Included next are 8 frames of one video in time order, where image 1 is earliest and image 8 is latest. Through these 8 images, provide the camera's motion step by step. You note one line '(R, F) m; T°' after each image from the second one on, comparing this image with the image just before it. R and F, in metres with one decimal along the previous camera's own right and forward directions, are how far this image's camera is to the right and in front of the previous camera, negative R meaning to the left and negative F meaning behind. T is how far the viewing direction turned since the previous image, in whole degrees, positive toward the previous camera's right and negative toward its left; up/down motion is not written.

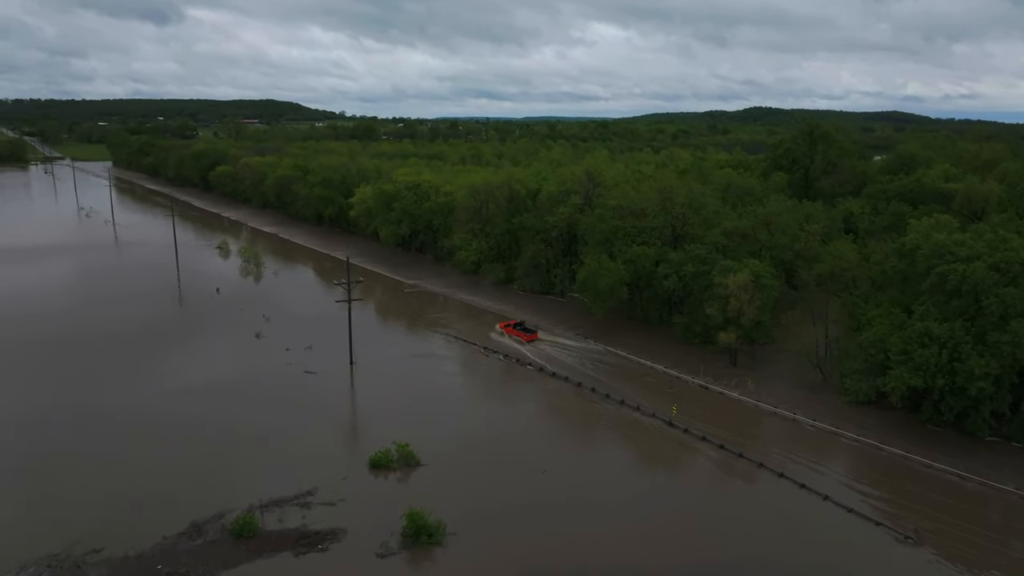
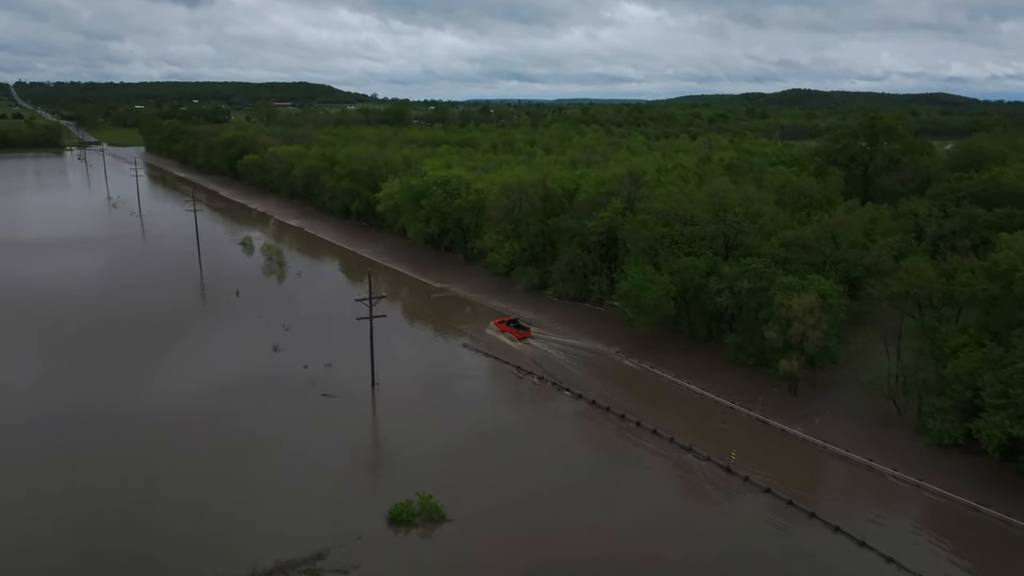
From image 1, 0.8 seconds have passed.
(-0.3, +2.6) m; -2°
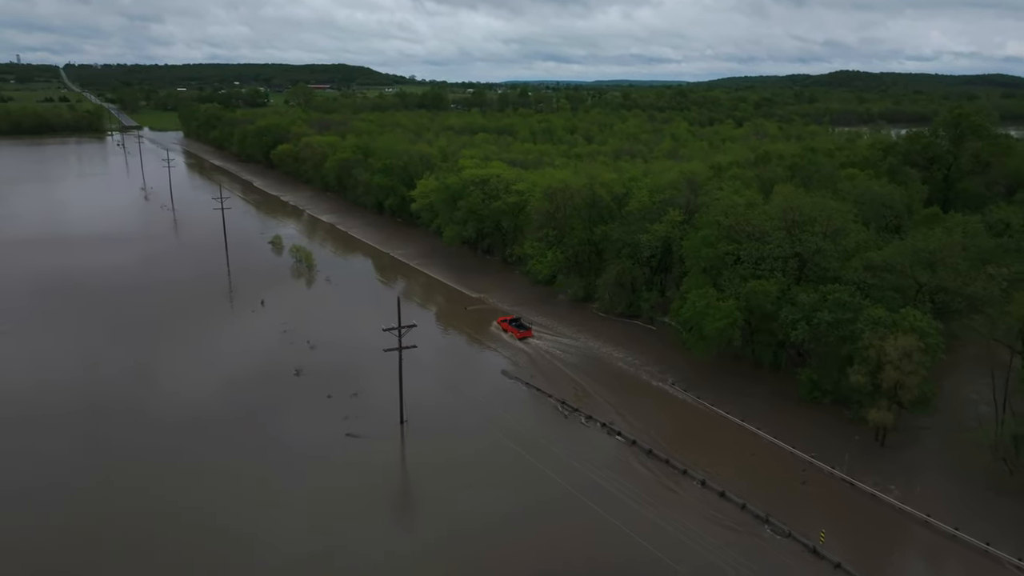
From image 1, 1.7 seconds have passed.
(-0.4, +3.0) m; -3°
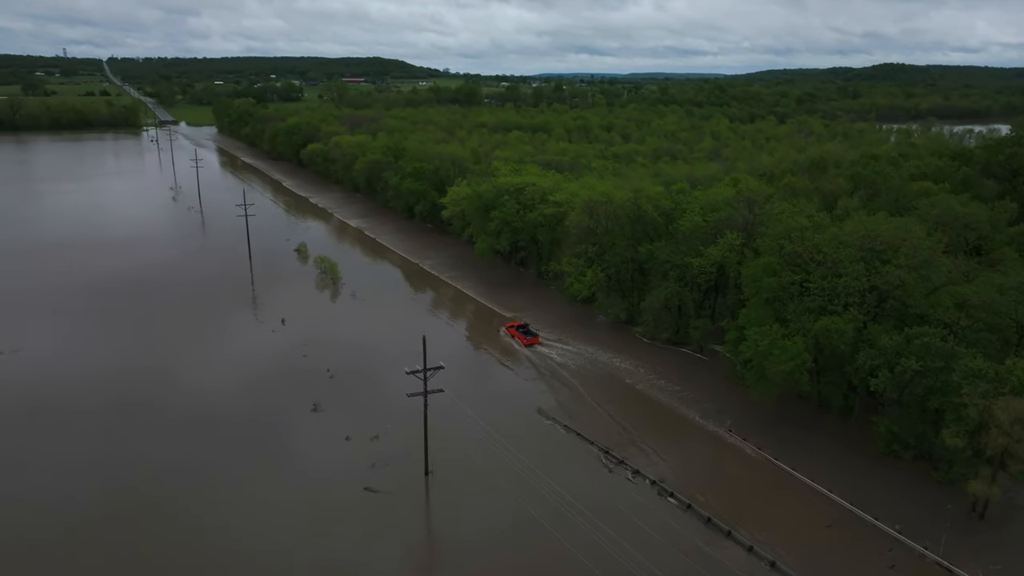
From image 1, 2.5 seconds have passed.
(-0.3, +2.7) m; -3°
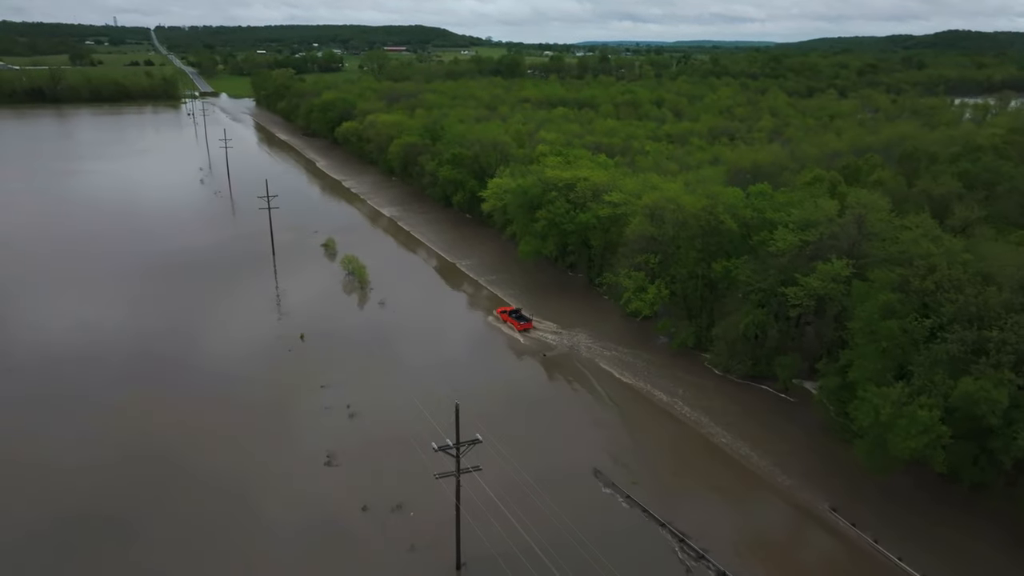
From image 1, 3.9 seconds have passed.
(-0.5, +4.6) m; -3°
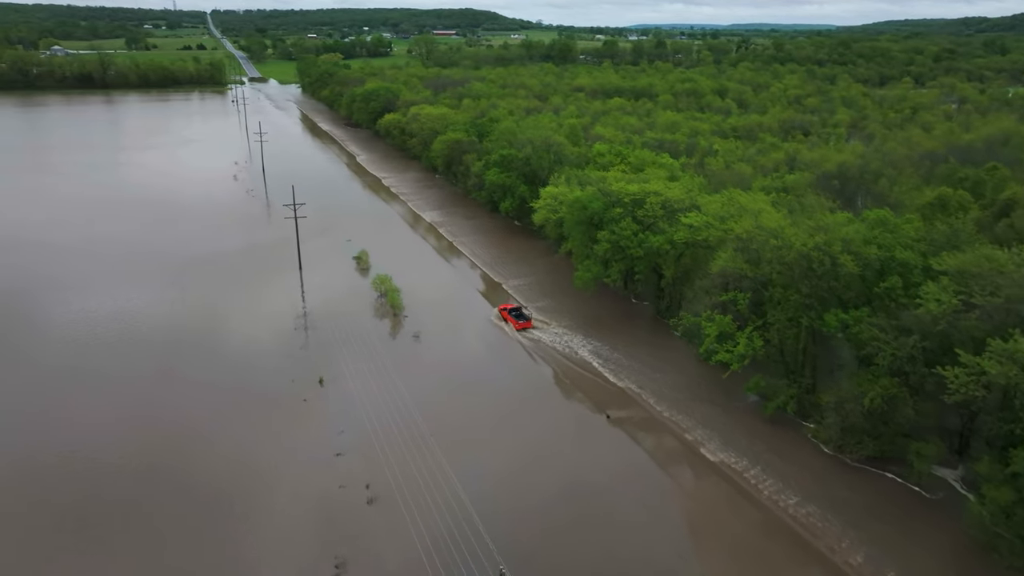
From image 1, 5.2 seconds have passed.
(-0.5, +5.2) m; -4°
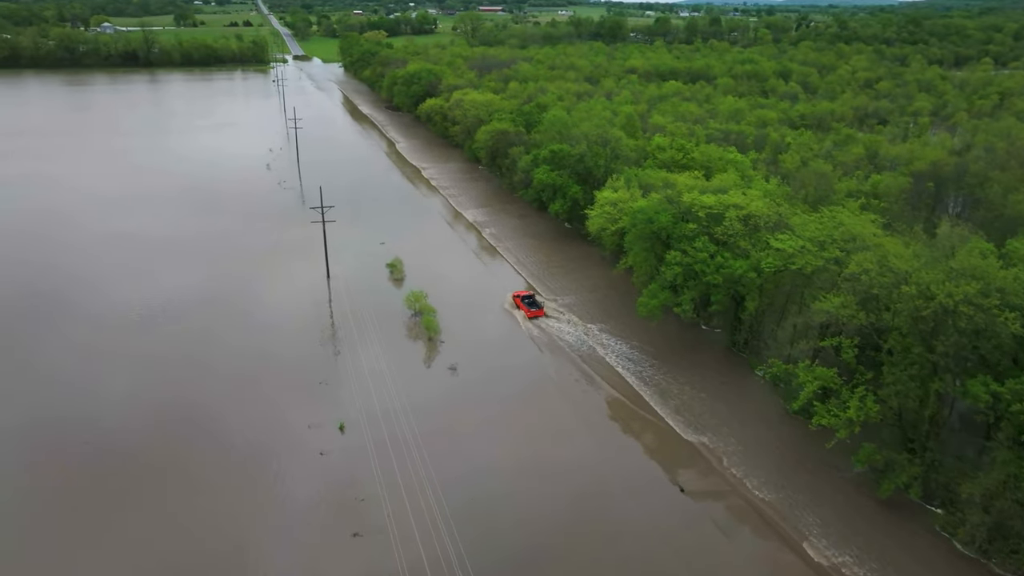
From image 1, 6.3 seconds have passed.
(-0.5, +4.3) m; -3°
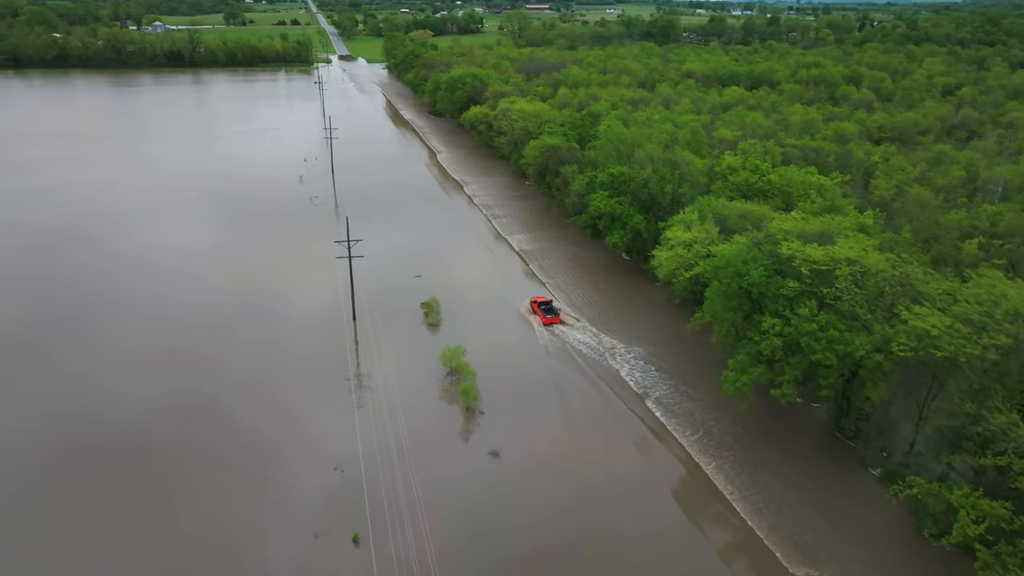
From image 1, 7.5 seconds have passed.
(-0.6, +4.8) m; -3°
